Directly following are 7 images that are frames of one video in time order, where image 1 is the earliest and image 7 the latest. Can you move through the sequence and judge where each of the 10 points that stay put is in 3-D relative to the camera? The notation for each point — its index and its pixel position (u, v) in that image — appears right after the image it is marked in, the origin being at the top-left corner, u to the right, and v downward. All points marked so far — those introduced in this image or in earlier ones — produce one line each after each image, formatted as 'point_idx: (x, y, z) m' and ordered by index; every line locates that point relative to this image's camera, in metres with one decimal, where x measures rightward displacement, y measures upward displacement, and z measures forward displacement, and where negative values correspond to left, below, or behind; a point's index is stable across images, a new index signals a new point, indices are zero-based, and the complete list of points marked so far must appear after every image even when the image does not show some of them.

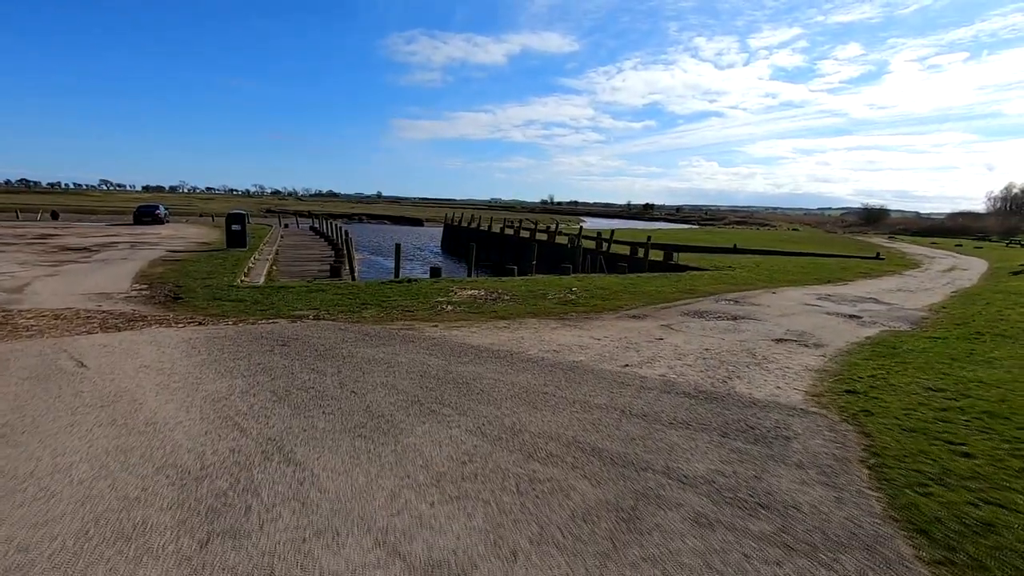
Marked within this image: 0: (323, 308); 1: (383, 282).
0: (-4.0, -0.4, +11.4) m
1: (-3.7, +0.2, +15.4) m
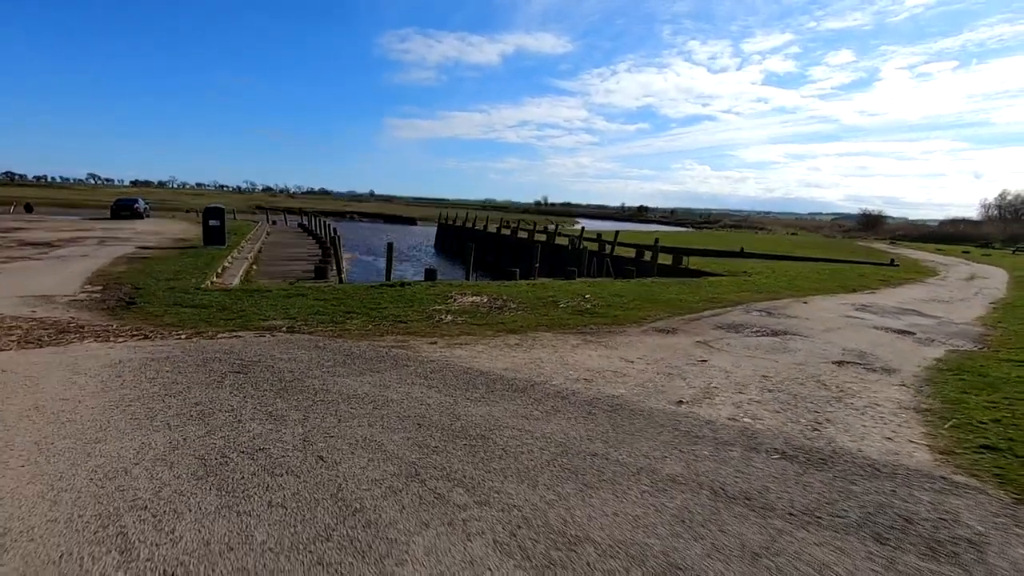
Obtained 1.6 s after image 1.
0: (-3.8, -0.5, +9.7) m
1: (-3.6, 0.0, +13.7) m
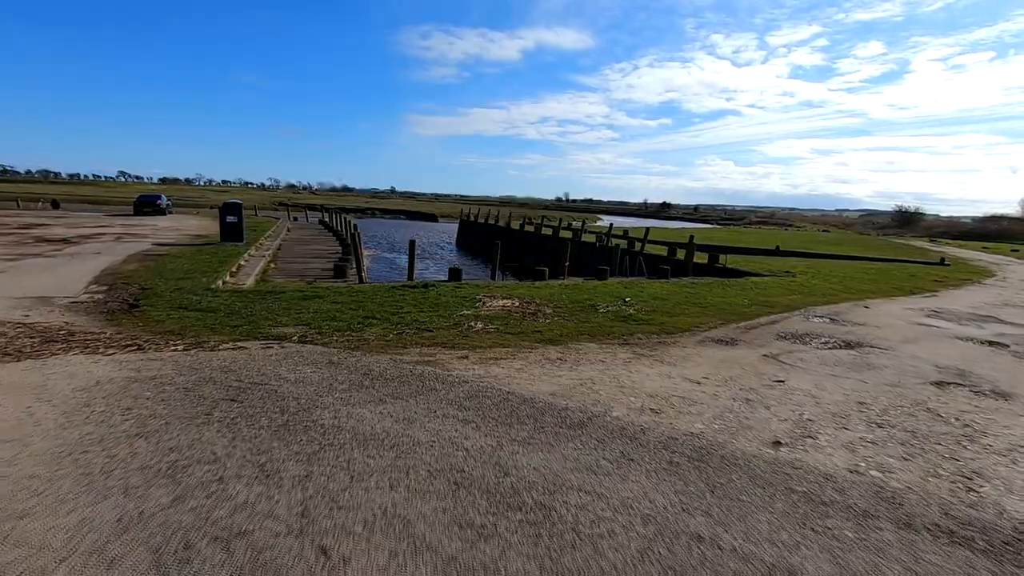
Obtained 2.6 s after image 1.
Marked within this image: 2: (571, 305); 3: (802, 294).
0: (-3.2, -0.6, +8.7) m
1: (-2.8, 0.0, +12.7) m
2: (+1.2, -0.4, +11.3) m
3: (+8.3, -0.2, +15.4) m
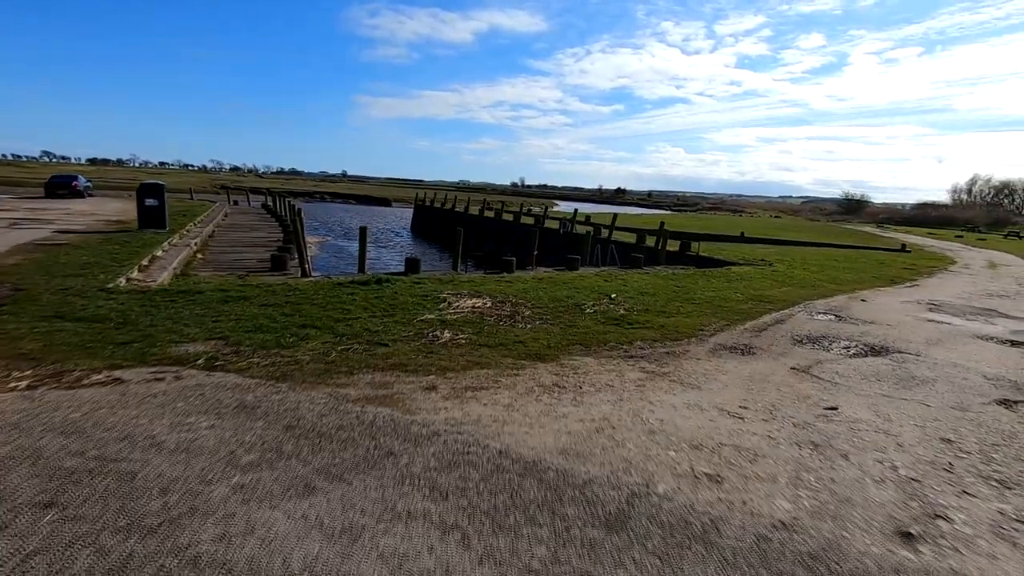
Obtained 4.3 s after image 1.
0: (-3.5, -0.6, +6.7) m
1: (-3.4, +0.1, +10.7) m
2: (+0.7, -0.3, +9.6) m
3: (+7.4, +0.1, +14.3) m
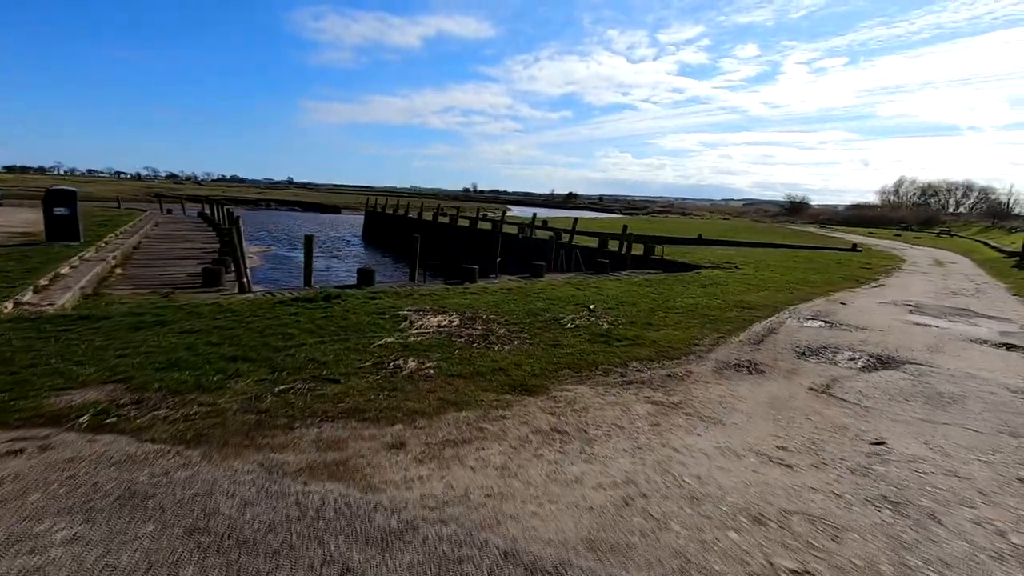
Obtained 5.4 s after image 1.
0: (-3.6, -0.9, +5.3) m
1: (-4.0, -0.2, +9.3) m
2: (+0.3, -0.5, +8.5) m
3: (+6.5, 0.0, +13.8) m
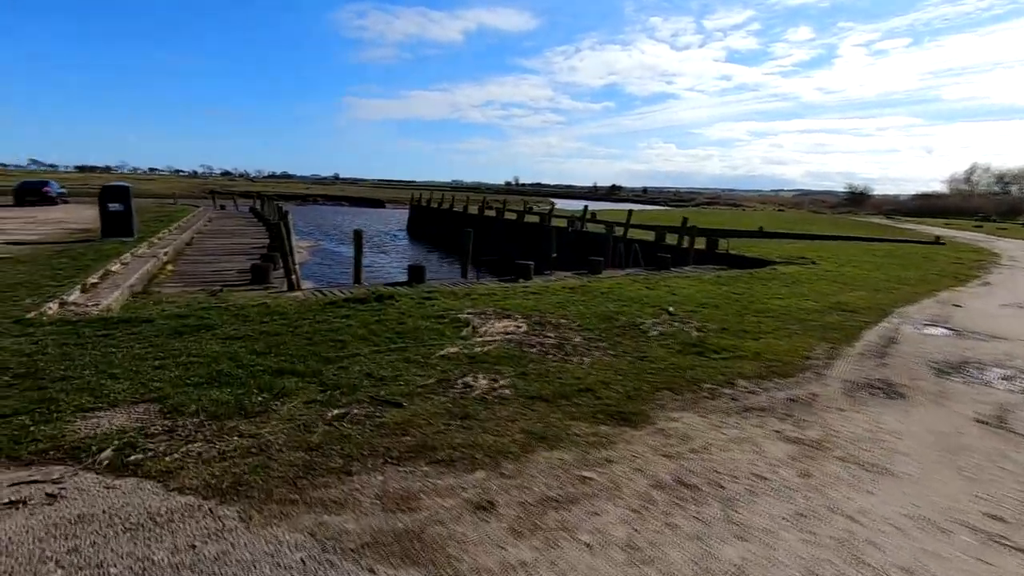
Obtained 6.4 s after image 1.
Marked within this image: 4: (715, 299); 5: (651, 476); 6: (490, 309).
0: (-2.9, -1.0, +4.5) m
1: (-2.9, -0.2, +8.6) m
2: (+1.3, -0.5, +7.5) m
3: (+7.9, 0.0, +12.3) m
4: (+3.8, -0.2, +10.1) m
5: (+0.9, -1.2, +3.5) m
6: (-0.4, -0.3, +8.3) m
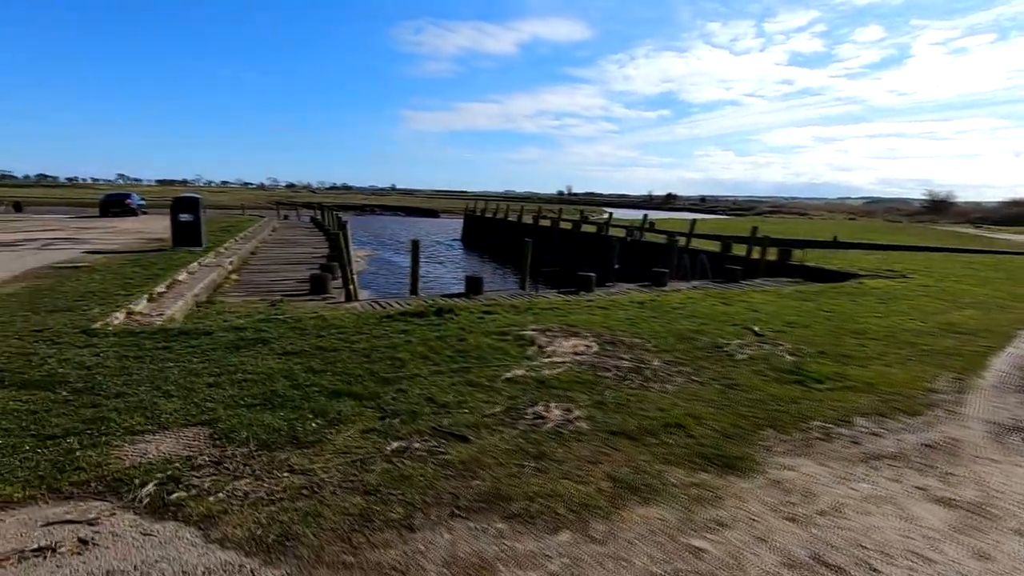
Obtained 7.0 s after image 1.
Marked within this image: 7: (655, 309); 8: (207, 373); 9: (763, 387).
0: (-2.3, -1.1, +4.2) m
1: (-1.9, -0.4, +8.3) m
2: (+2.2, -0.7, +6.8) m
3: (+9.2, -0.4, +10.9) m
4: (+4.9, -0.5, +9.1) m
5: (+1.4, -1.3, +2.8) m
6: (+0.6, -0.5, +7.8) m
7: (+2.5, -0.4, +9.5) m
8: (-3.1, -0.9, +5.5) m
9: (+2.5, -1.0, +5.5) m
